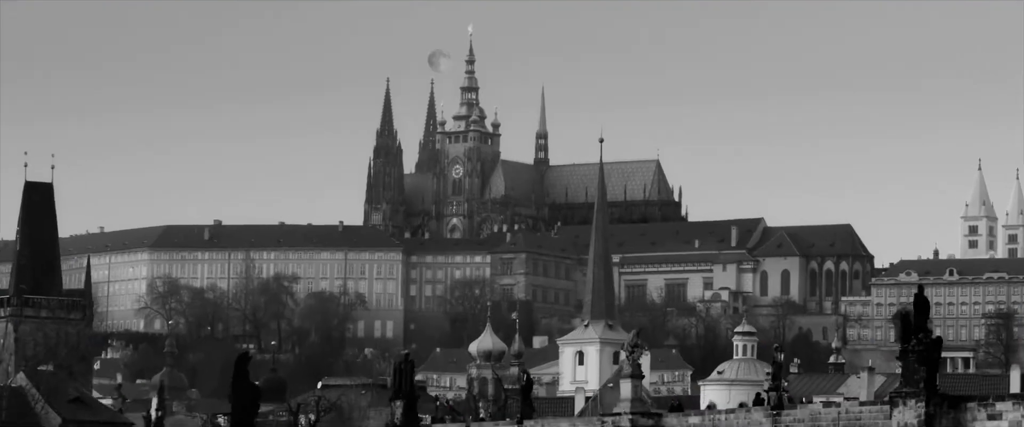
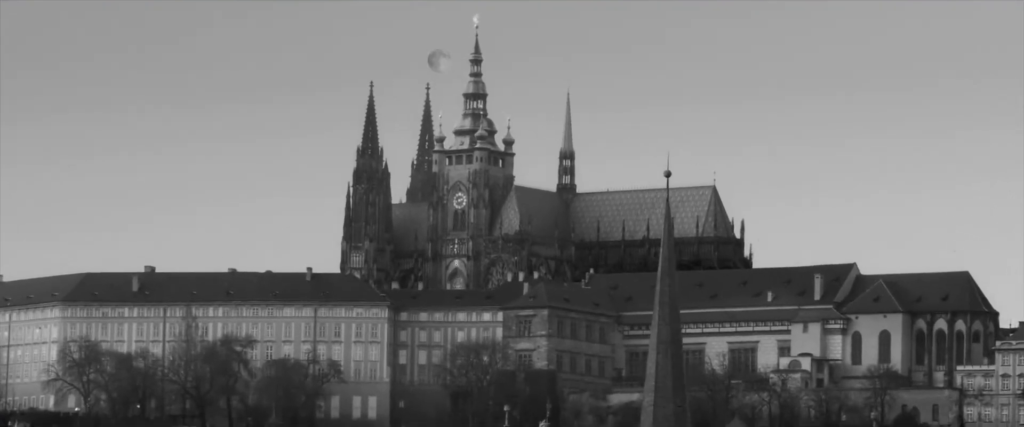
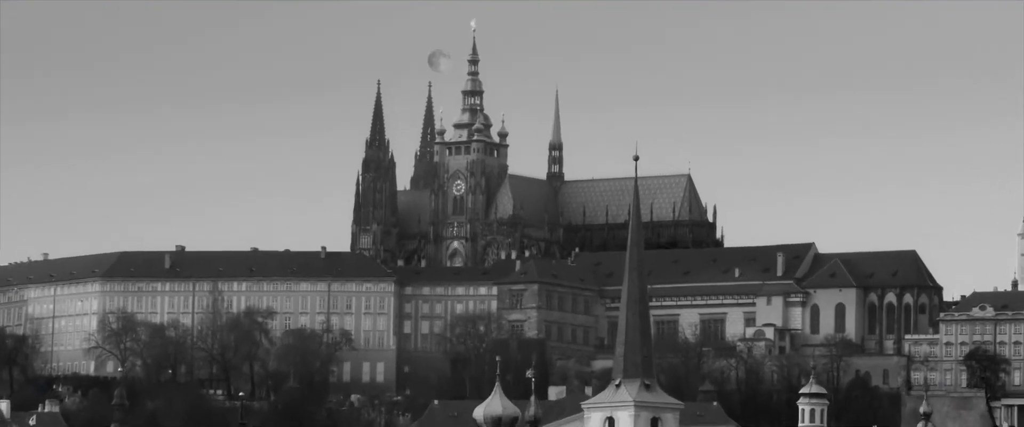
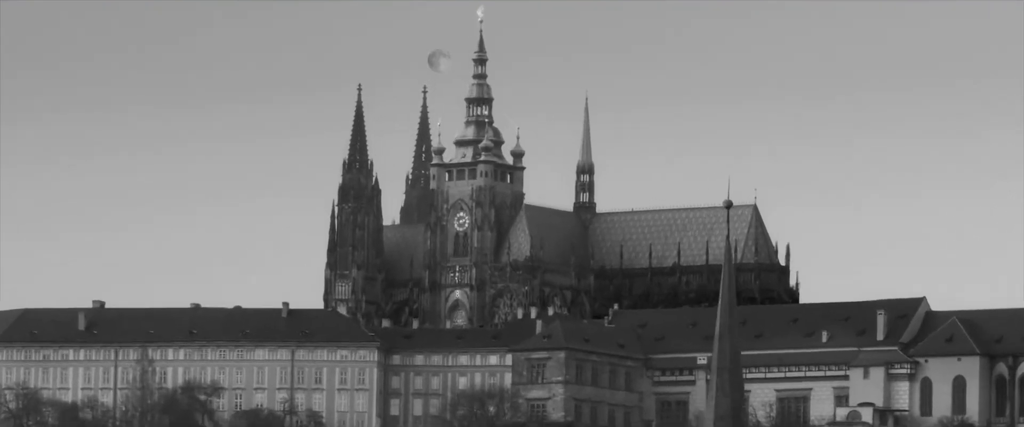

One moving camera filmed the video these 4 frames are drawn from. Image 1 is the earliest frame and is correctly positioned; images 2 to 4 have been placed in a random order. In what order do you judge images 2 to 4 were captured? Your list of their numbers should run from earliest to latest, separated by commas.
3, 2, 4
